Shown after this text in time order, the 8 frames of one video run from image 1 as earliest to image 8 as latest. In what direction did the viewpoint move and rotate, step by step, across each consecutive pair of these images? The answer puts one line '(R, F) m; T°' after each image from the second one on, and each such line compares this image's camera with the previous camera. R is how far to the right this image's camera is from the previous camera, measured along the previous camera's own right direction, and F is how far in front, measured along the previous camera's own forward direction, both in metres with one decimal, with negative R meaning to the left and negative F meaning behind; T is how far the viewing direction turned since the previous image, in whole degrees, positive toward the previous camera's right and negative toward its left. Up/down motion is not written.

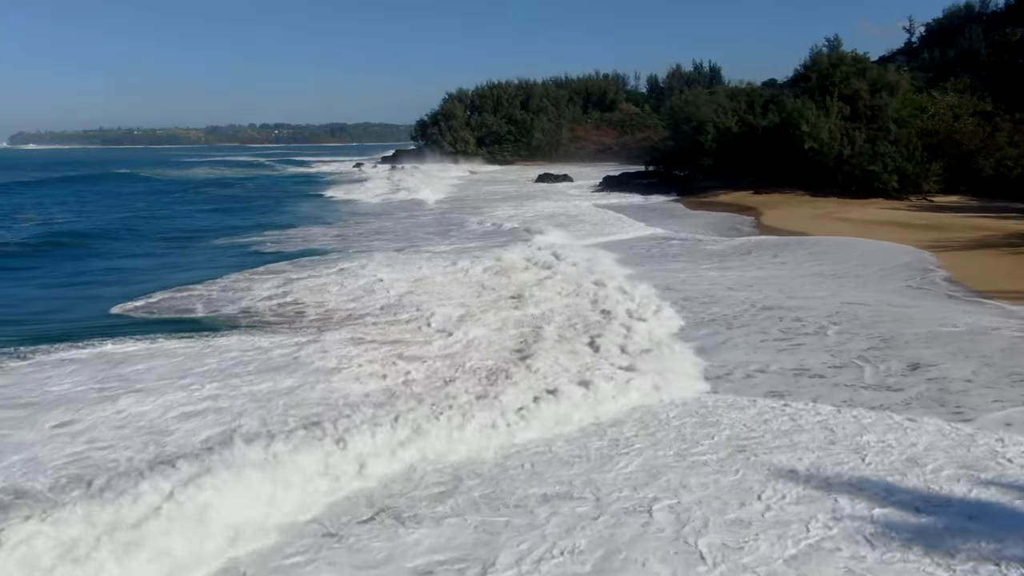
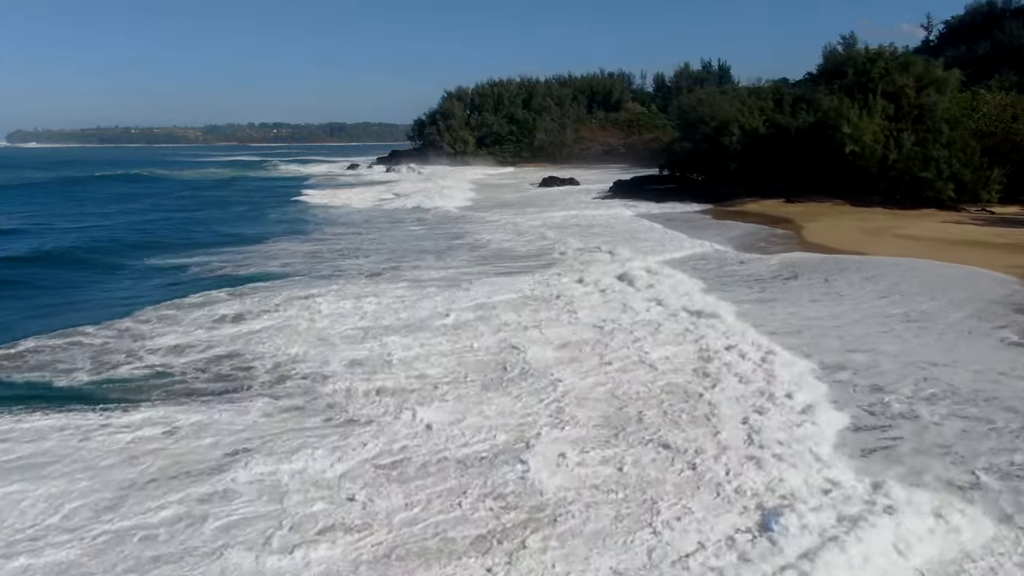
(+0.1, +3.3) m; 0°
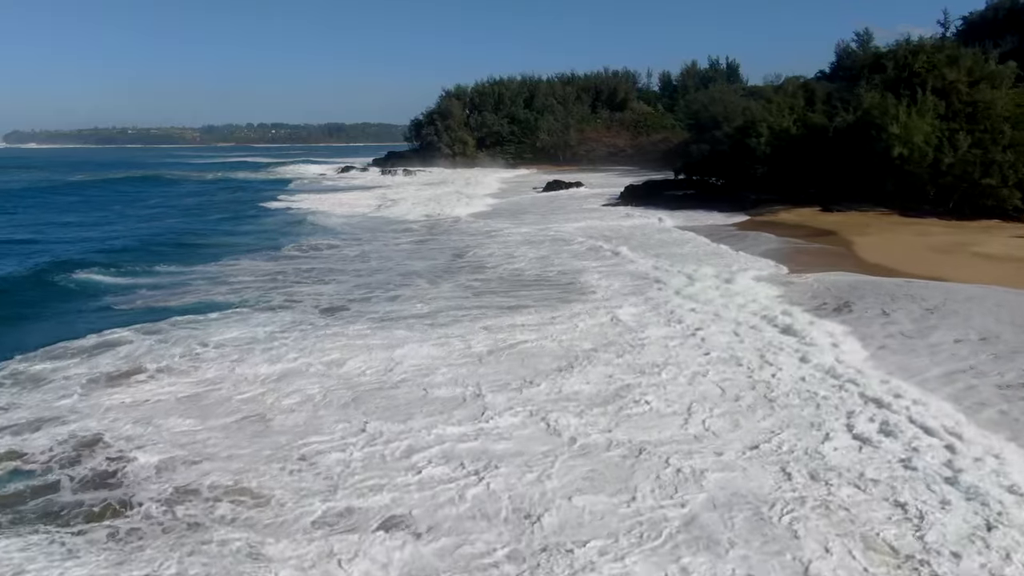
(-0.1, +3.0) m; 0°
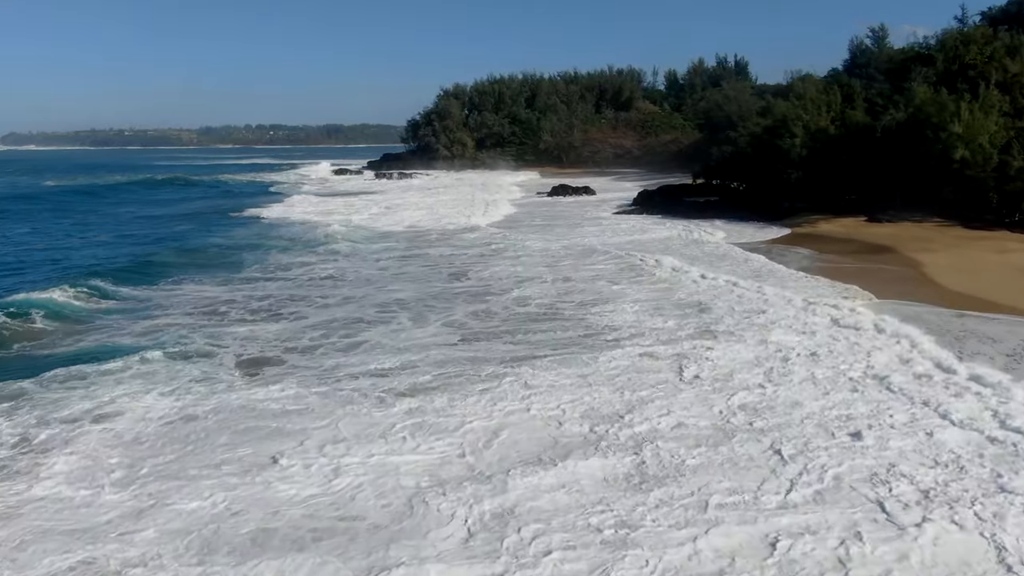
(-0.1, +2.9) m; 0°
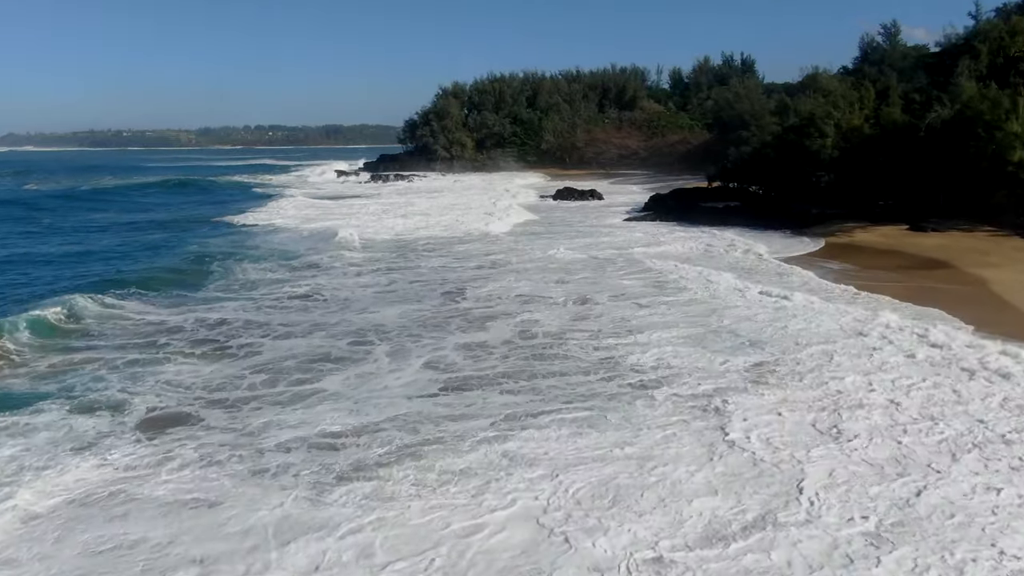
(0.0, +2.2) m; 0°
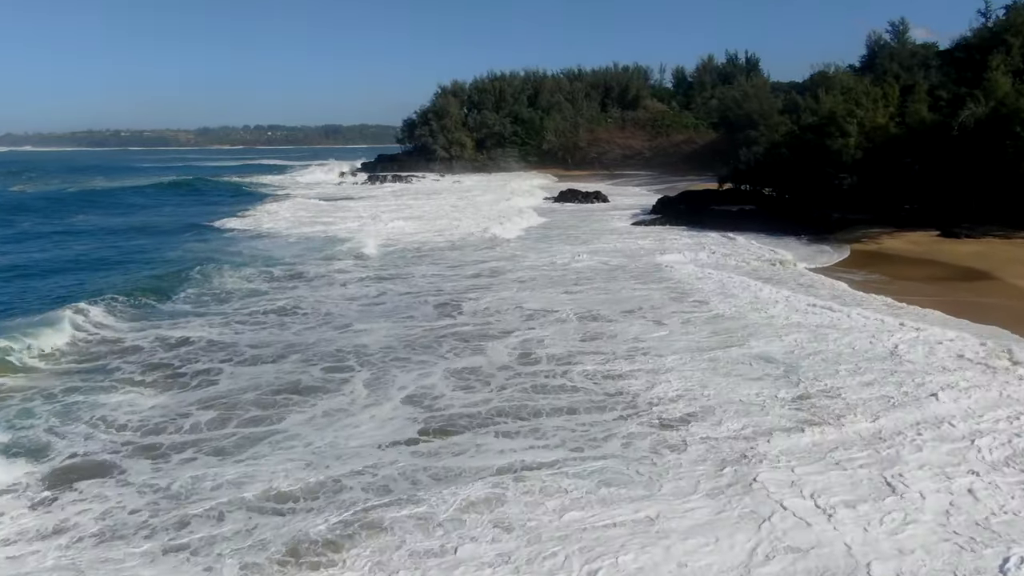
(0.0, +1.4) m; 0°
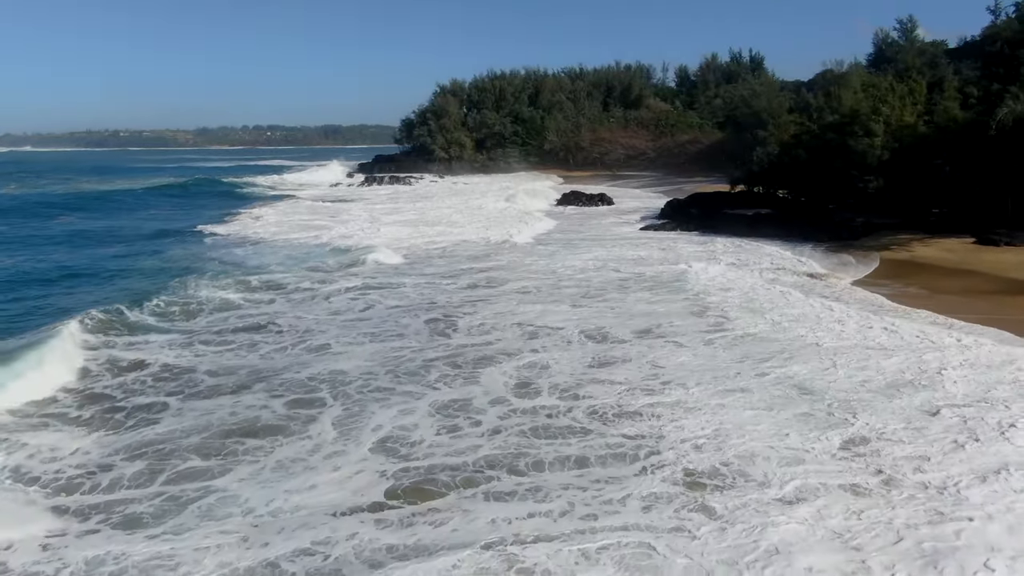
(0.0, +1.3) m; 0°
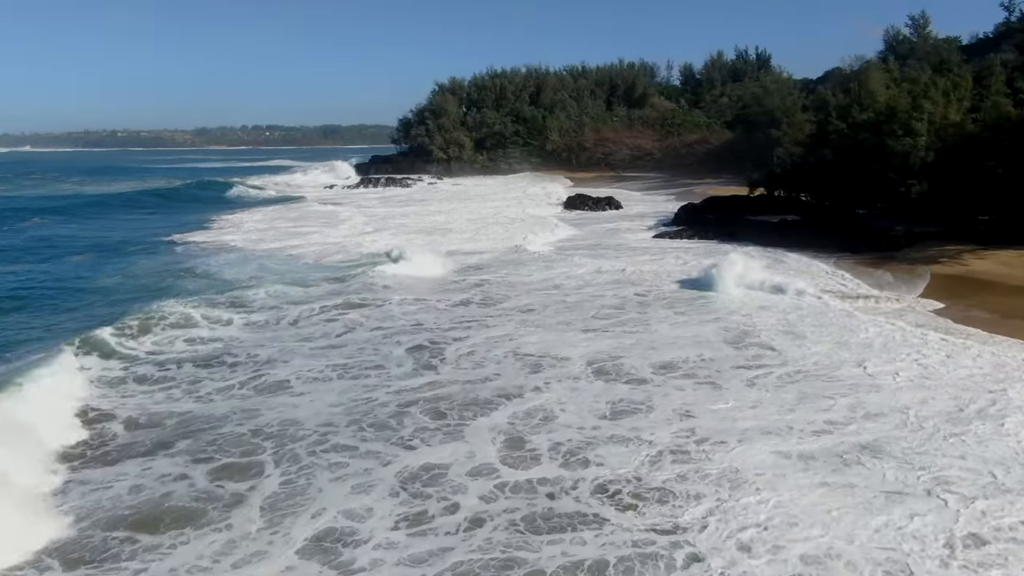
(+0.1, +1.9) m; 0°
